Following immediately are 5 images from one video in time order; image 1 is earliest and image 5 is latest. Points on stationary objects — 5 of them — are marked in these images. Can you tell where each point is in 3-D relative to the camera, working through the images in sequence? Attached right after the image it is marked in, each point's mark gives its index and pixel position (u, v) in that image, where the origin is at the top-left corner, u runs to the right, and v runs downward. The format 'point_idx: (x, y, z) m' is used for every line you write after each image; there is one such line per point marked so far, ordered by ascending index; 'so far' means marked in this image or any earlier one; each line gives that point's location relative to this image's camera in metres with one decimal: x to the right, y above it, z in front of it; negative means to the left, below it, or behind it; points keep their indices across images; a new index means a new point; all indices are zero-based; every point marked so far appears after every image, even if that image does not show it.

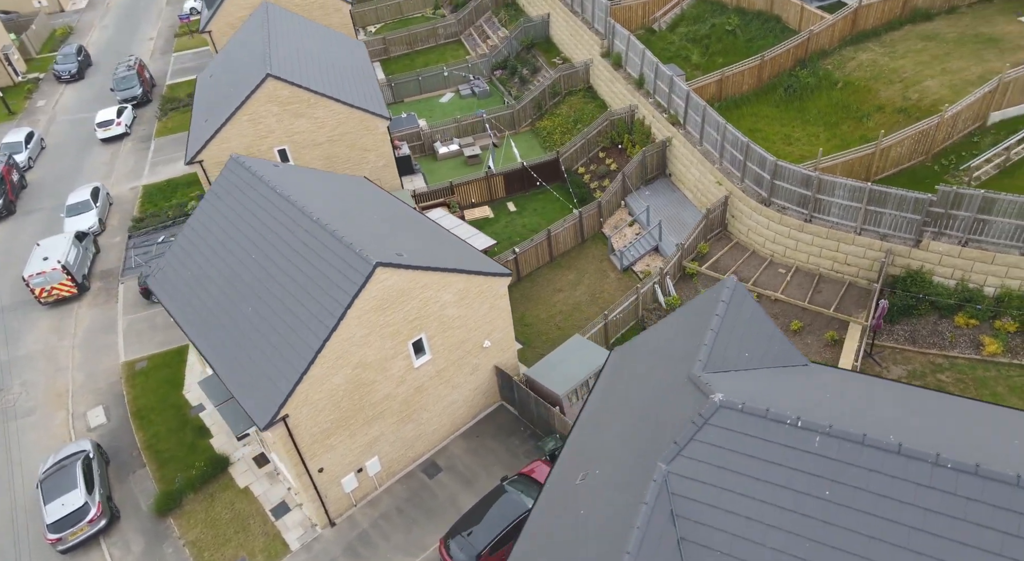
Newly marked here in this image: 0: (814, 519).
0: (+4.5, -3.5, +10.5) m
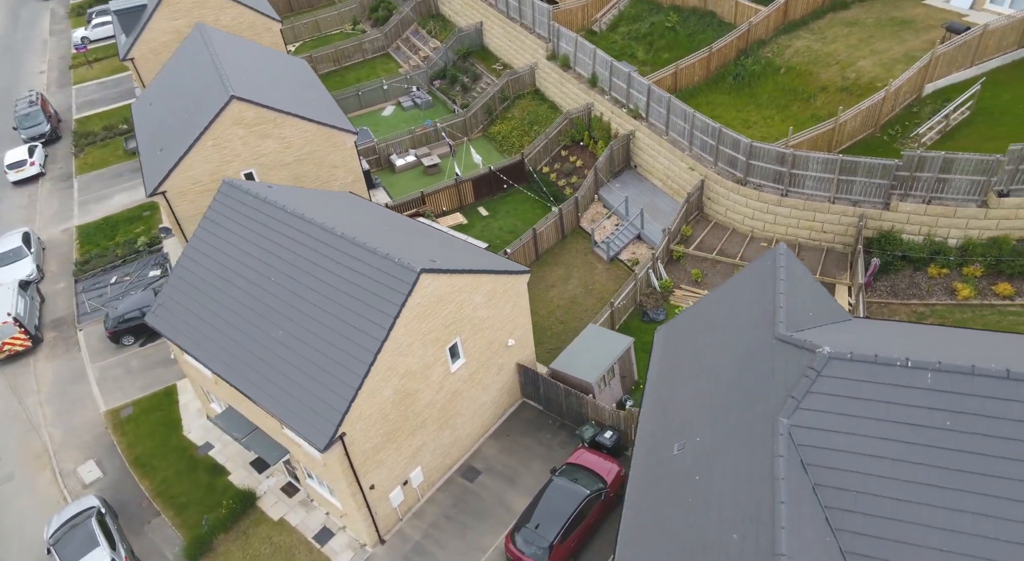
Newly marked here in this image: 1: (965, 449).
0: (+6.9, -2.7, +11.6) m
1: (+7.1, -2.6, +11.2) m
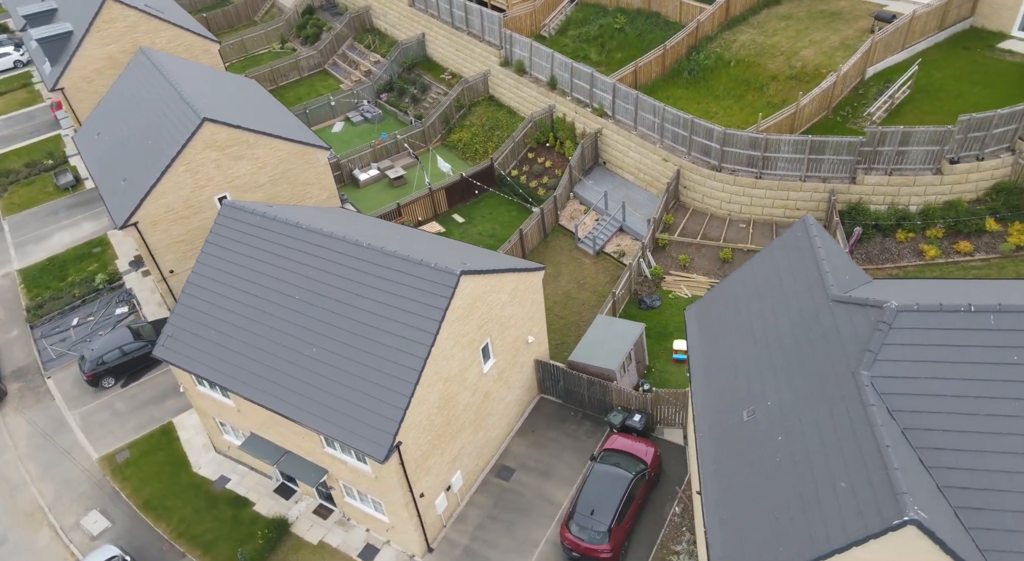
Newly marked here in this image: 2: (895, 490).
0: (+8.8, -1.8, +12.9) m
1: (+9.1, -1.7, +12.5) m
2: (+6.1, -3.3, +11.3) m
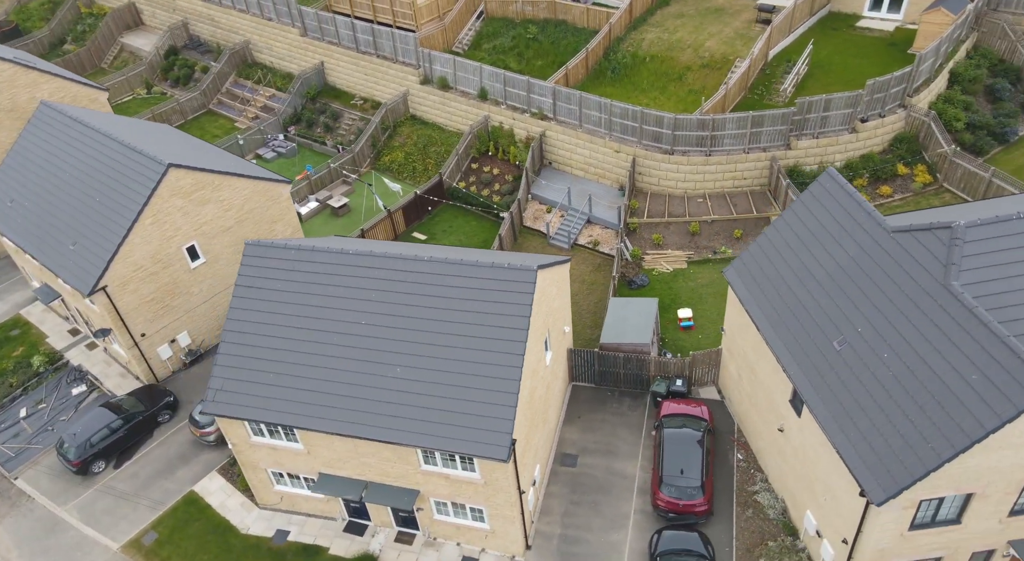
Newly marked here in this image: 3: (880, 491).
0: (+11.8, +0.3, +16.0) m
1: (+12.2, +0.4, +15.7) m
2: (+9.8, -1.6, +13.7) m
3: (+7.6, -4.4, +14.6) m
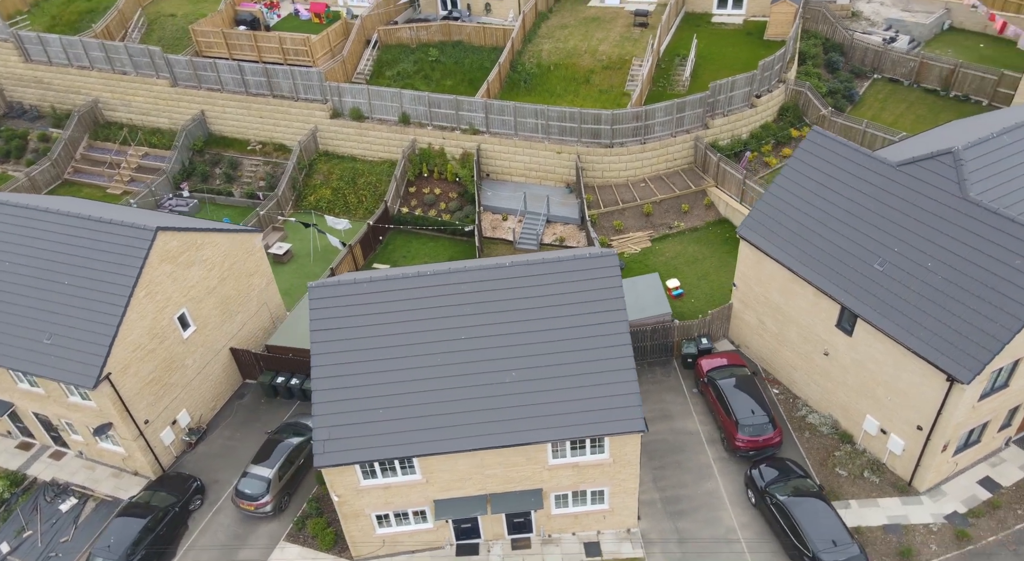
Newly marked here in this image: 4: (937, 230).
0: (+14.2, +3.0, +20.4) m
1: (+14.6, +3.2, +20.2) m
2: (+13.3, +1.0, +17.7) m
3: (+11.6, -2.2, +17.9) m
4: (+11.7, +1.4, +19.6) m
